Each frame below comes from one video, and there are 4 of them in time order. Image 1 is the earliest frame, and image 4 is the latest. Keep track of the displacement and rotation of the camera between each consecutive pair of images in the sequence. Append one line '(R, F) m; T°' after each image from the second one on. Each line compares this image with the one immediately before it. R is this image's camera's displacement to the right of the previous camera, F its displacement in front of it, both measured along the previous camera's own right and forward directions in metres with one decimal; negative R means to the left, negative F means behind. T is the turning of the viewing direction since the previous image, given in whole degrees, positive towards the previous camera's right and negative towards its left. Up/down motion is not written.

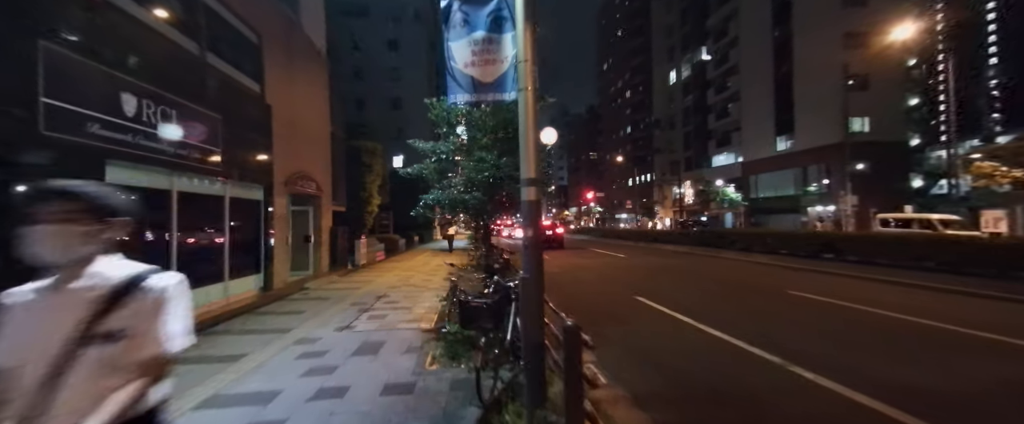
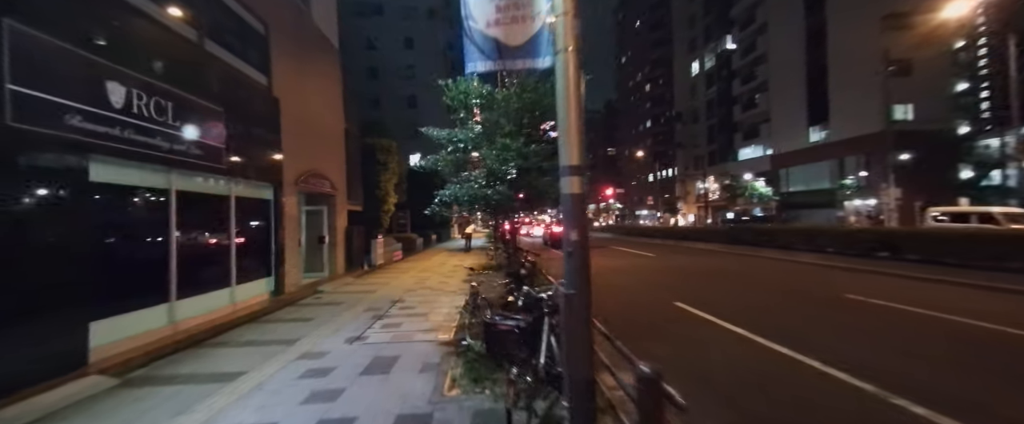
(-0.1, +0.7) m; -3°
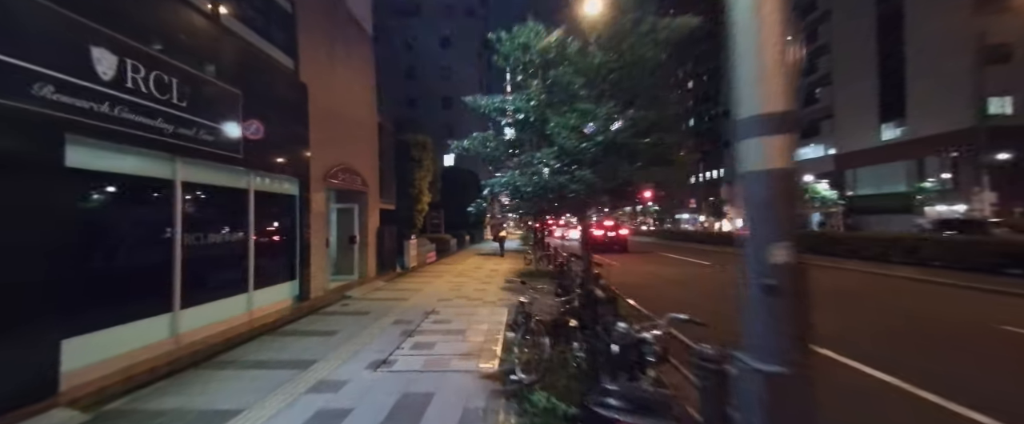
(-0.4, +1.1) m; -5°
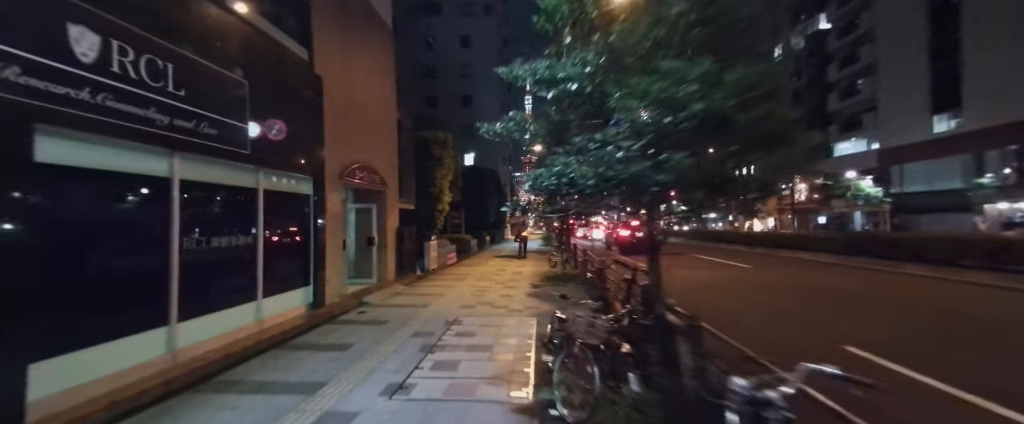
(-0.2, +0.7) m; -3°
